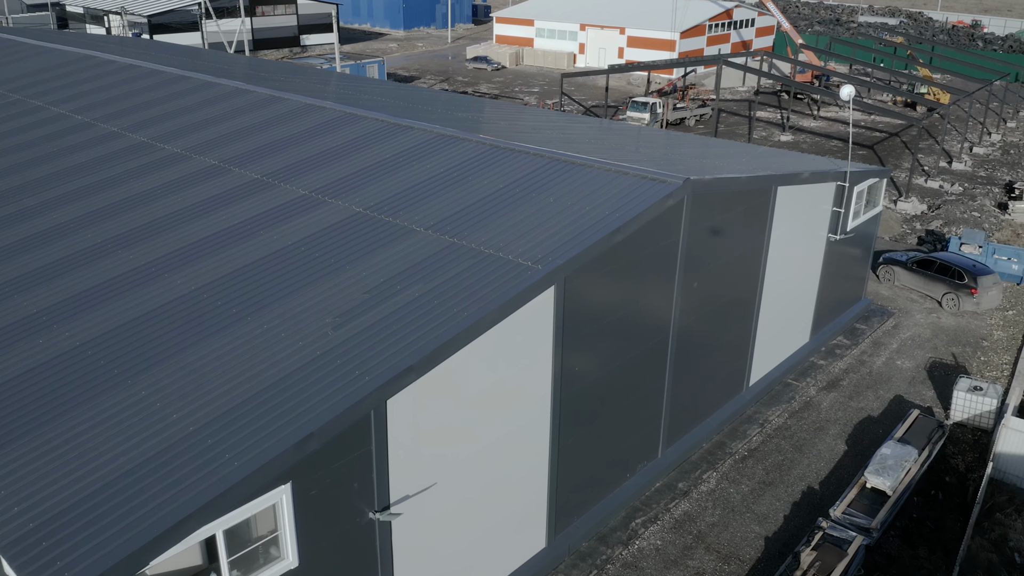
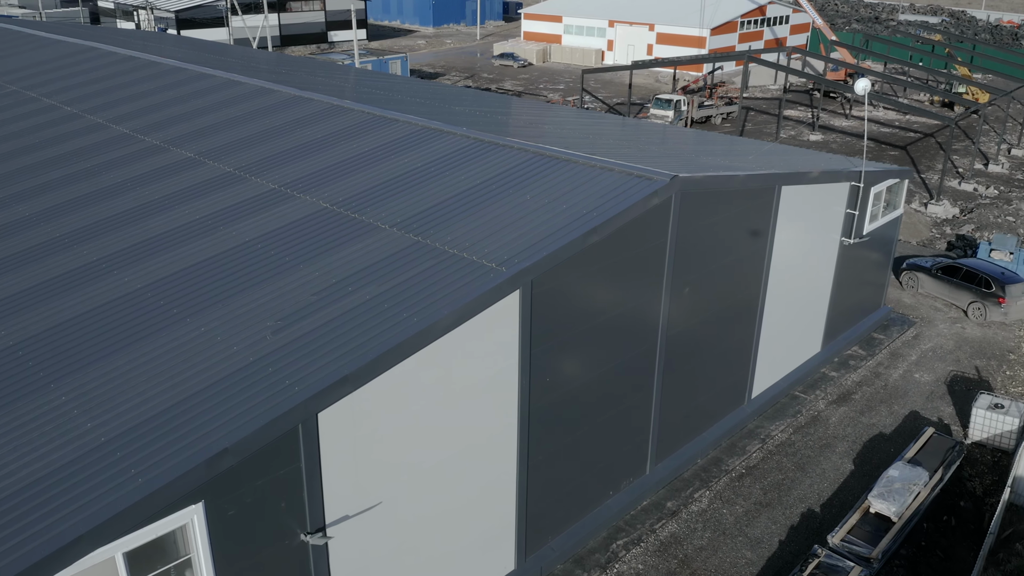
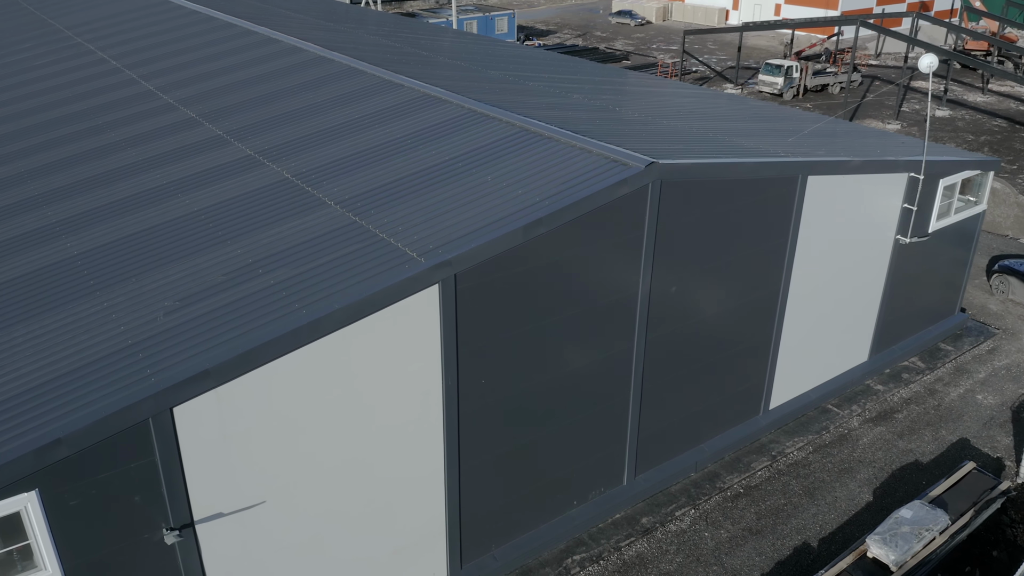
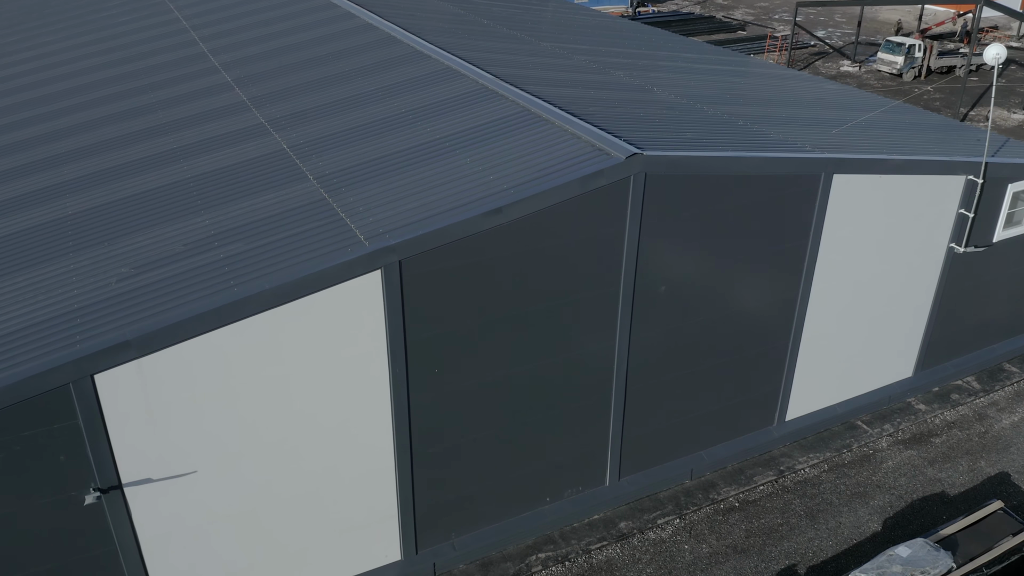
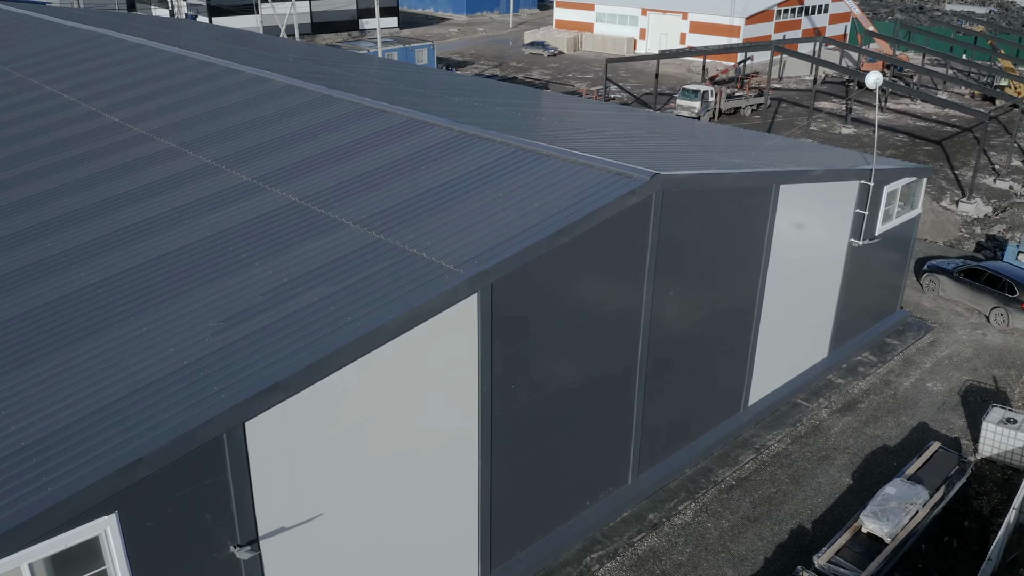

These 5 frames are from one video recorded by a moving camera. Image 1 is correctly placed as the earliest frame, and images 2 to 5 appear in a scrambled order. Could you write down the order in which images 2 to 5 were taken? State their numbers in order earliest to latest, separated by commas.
2, 5, 3, 4
